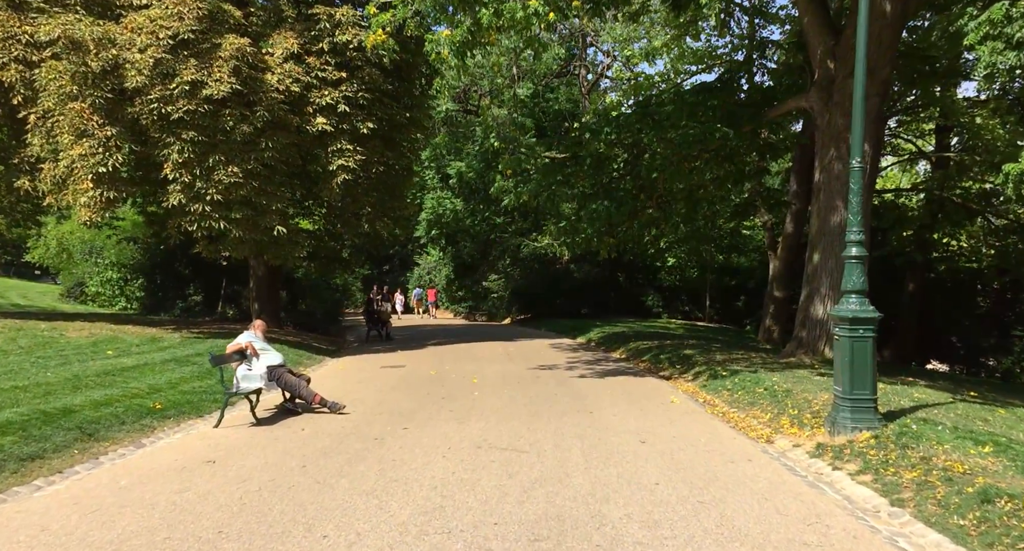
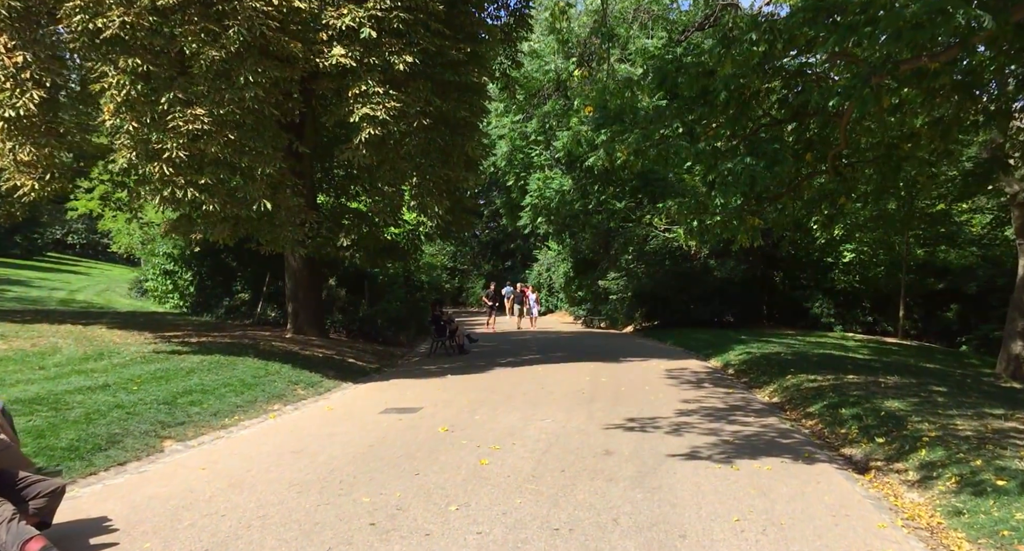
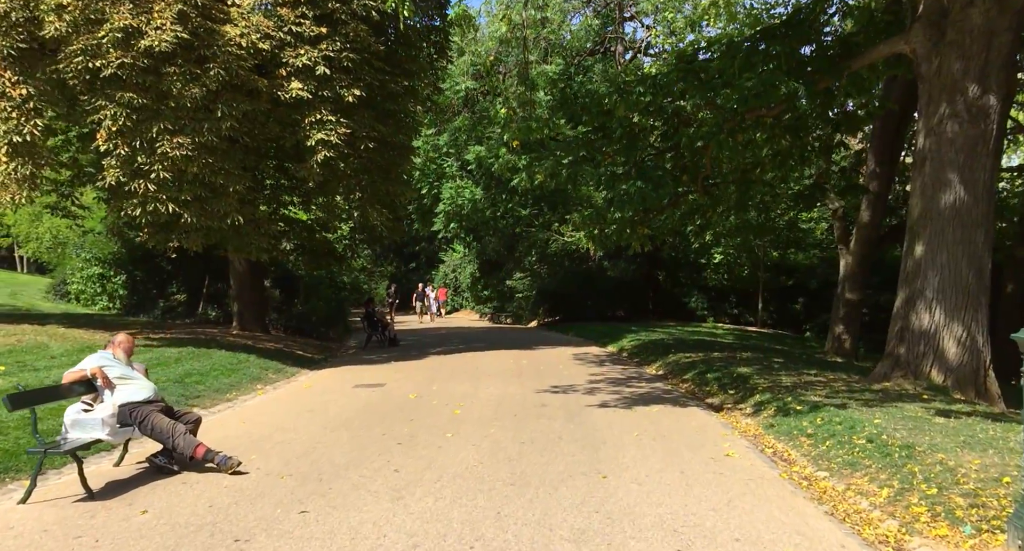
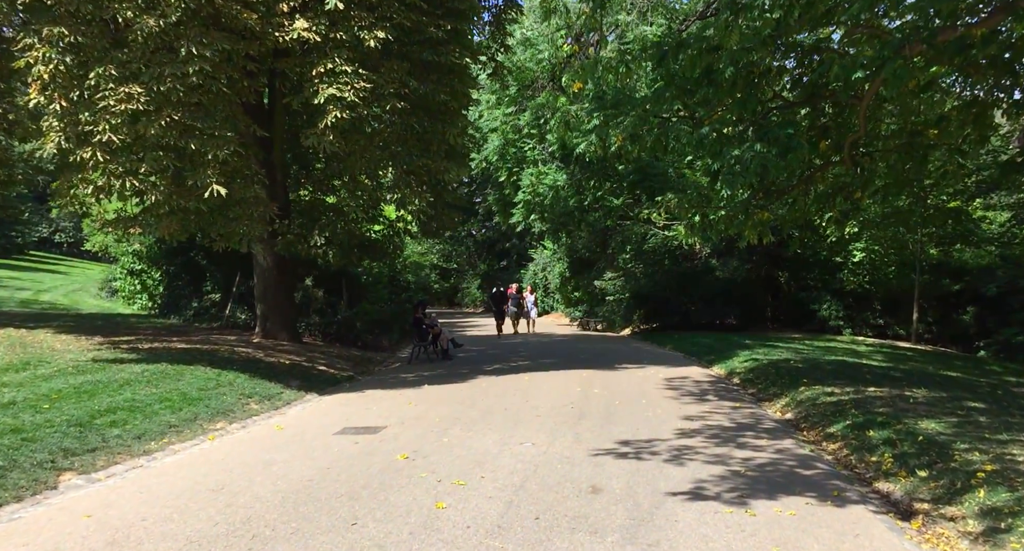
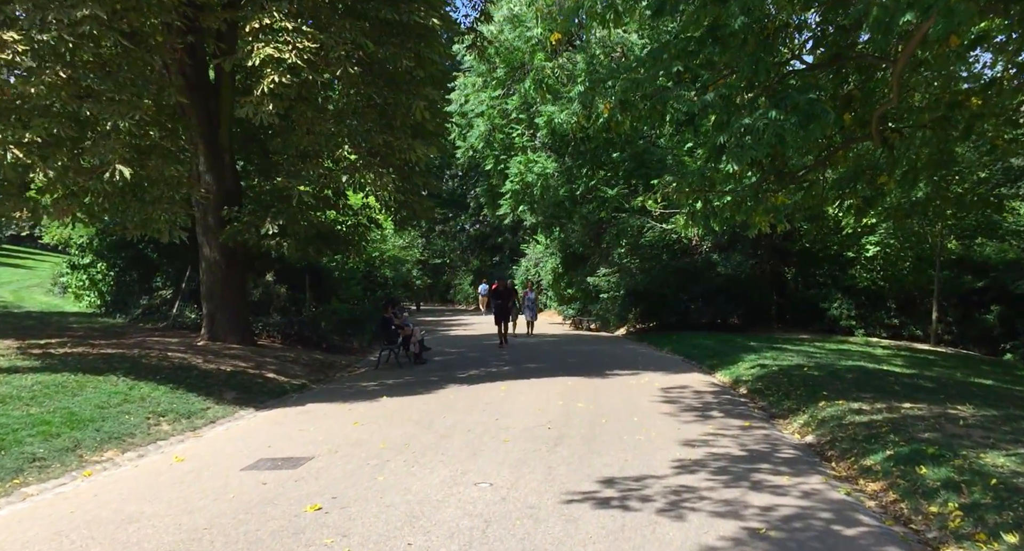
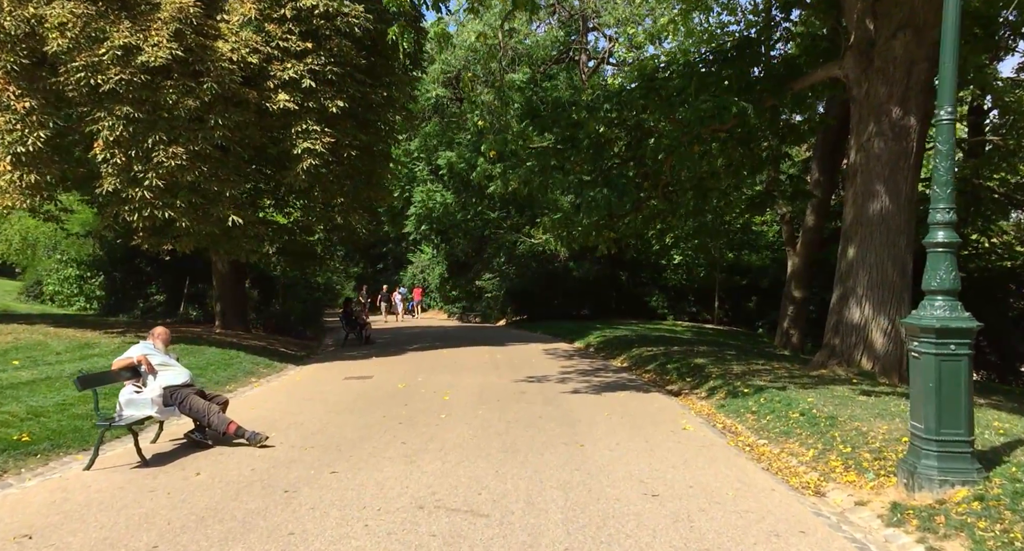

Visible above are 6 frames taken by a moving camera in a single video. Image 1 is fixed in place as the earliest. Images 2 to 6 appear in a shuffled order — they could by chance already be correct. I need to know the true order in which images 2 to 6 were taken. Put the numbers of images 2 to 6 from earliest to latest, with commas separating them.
6, 3, 2, 4, 5
